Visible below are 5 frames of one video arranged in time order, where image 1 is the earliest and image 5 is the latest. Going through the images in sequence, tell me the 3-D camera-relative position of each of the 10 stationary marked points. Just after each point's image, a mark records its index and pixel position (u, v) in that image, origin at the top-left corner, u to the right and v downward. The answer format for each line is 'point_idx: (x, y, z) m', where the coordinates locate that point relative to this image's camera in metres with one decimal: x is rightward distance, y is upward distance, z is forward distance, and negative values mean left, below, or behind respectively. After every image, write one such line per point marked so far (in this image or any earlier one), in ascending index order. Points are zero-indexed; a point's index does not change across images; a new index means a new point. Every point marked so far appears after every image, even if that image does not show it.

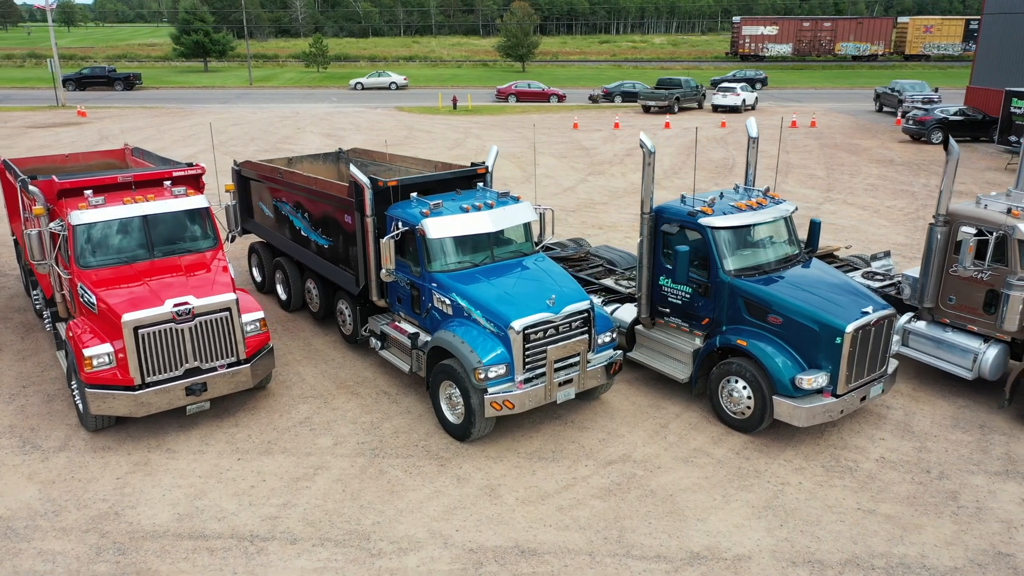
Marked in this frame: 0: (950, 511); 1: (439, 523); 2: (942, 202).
0: (+4.0, -2.0, +7.5) m
1: (-0.6, -2.1, +7.3) m
2: (+4.8, +1.0, +9.3) m
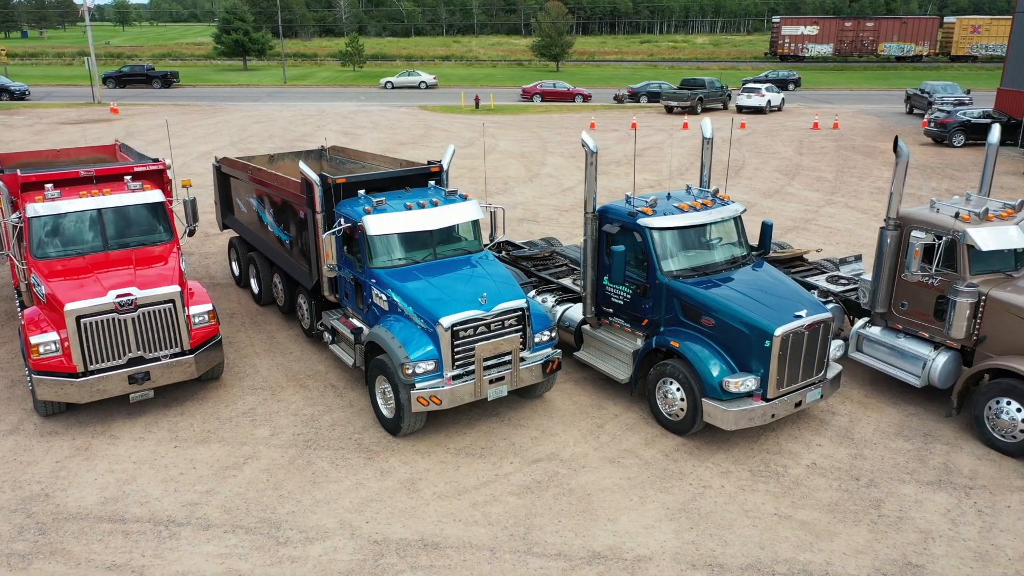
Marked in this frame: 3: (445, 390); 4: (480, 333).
0: (+3.2, -2.1, +7.4) m
1: (-1.4, -2.0, +7.4) m
2: (+4.2, +0.9, +9.1) m
3: (-0.7, -1.0, +8.2) m
4: (-0.3, -0.5, +8.4) m
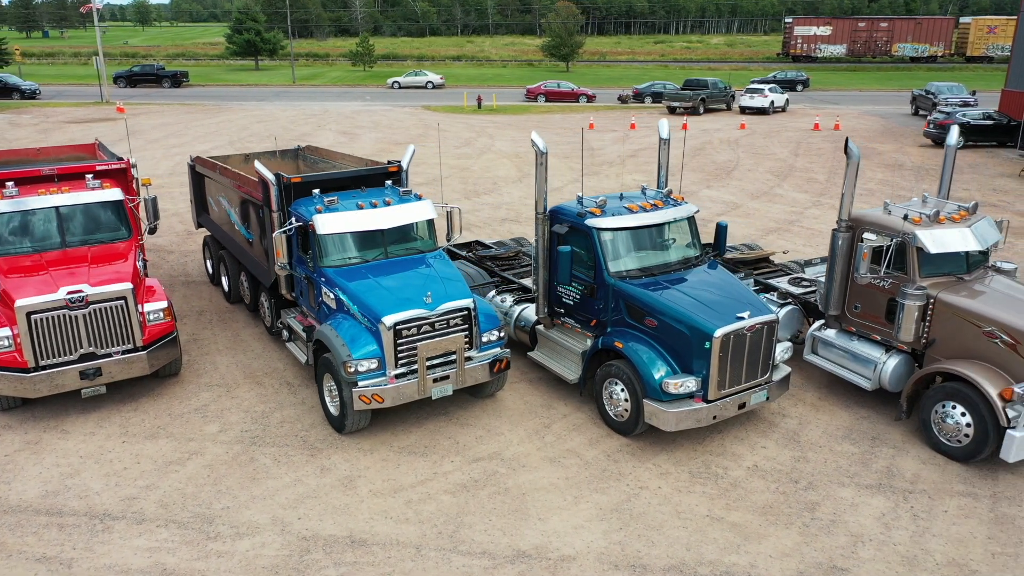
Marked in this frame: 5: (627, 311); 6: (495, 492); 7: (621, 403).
0: (+2.6, -2.1, +7.3) m
1: (-2.1, -2.0, +7.5) m
2: (+3.6, +0.9, +9.1) m
3: (-1.3, -1.0, +8.3) m
4: (-0.9, -0.4, +8.4) m
5: (+1.2, -0.2, +8.7) m
6: (-0.2, -1.9, +7.8) m
7: (+1.1, -1.2, +8.6) m
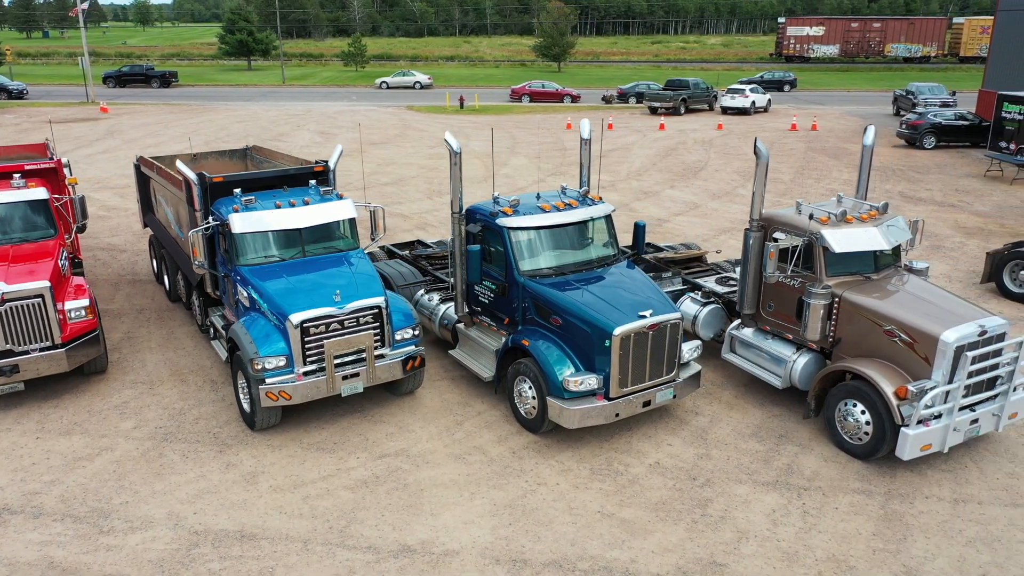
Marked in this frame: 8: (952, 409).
0: (+1.6, -2.1, +7.4) m
1: (-3.0, -2.0, +7.6) m
2: (+2.7, +0.9, +9.1) m
3: (-2.2, -1.0, +8.4) m
4: (-1.9, -0.4, +8.5) m
5: (+0.3, -0.2, +8.8) m
6: (-1.1, -1.9, +7.9) m
7: (+0.2, -1.2, +8.7) m
8: (+4.2, -1.1, +7.8) m
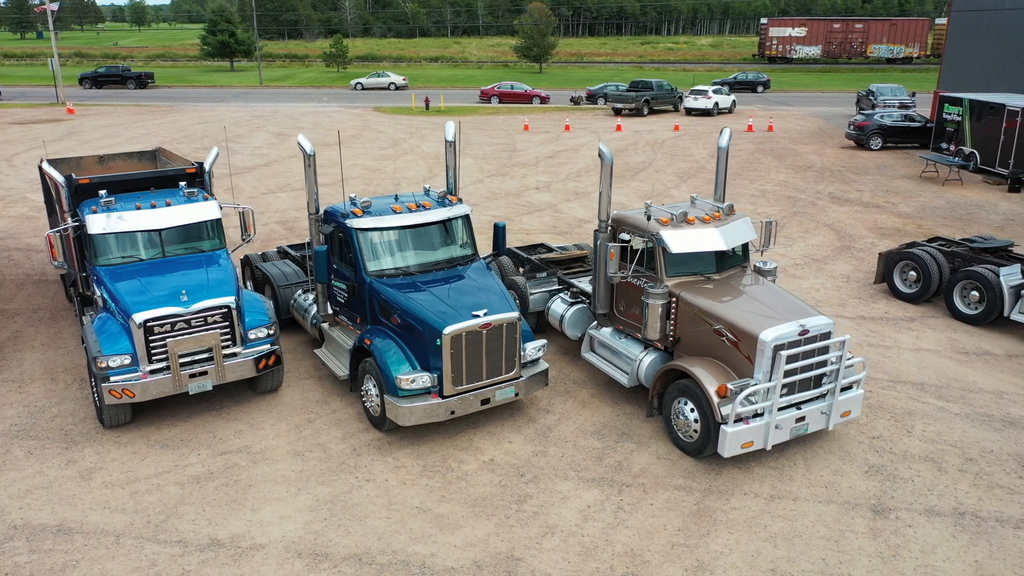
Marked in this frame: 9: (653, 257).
0: (-0.1, -2.1, +7.6) m
1: (-4.7, -2.0, +7.7) m
2: (+1.0, +0.9, +9.3) m
3: (-3.9, -1.0, +8.6) m
4: (-3.5, -0.4, +8.7) m
5: (-1.4, -0.2, +9.0) m
6: (-2.8, -1.9, +8.0) m
7: (-1.5, -1.2, +8.8) m
8: (+2.5, -1.2, +8.0) m
9: (+1.5, +0.4, +9.0) m
